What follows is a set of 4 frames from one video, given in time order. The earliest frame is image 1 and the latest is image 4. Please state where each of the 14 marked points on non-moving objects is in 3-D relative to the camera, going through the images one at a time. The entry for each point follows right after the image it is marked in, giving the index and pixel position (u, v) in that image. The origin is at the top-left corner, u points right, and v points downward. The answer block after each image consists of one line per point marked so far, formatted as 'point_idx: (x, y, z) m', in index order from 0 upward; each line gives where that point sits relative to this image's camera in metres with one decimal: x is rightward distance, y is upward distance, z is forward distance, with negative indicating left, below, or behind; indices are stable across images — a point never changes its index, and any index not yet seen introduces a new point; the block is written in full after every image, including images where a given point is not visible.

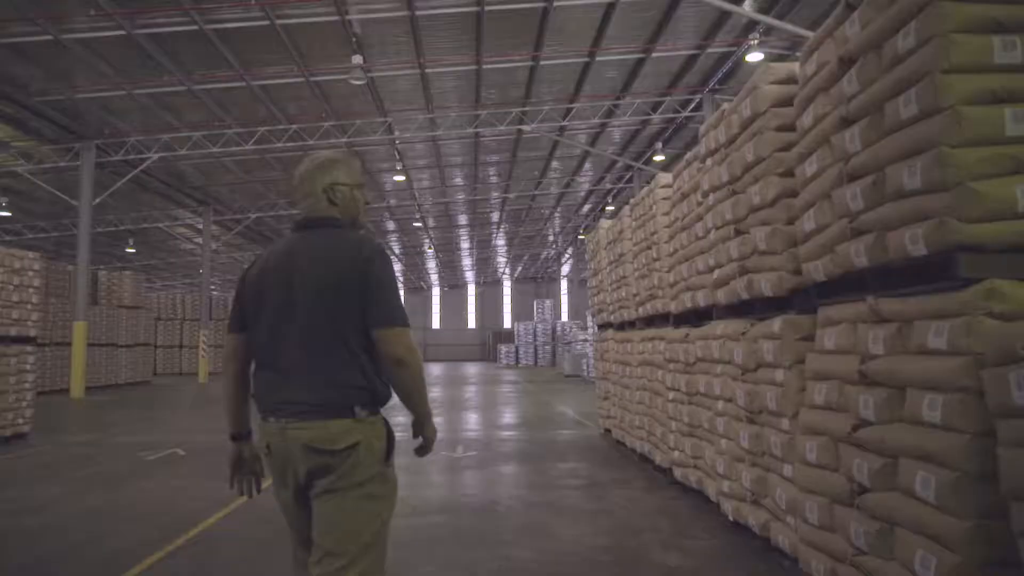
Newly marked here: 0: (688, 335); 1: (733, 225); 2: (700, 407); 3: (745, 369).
0: (+1.5, -0.4, +6.0) m
1: (+1.5, +0.4, +4.7) m
2: (+1.5, -0.9, +5.6) m
3: (+1.5, -0.5, +4.5) m
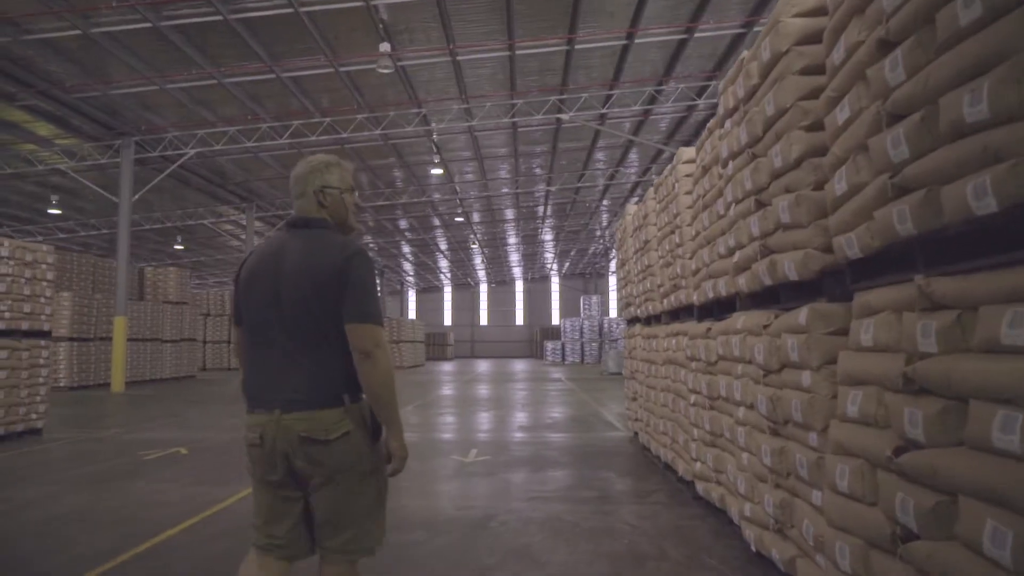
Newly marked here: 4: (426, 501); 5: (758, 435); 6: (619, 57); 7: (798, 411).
0: (+1.4, -0.3, +5.2) m
1: (+1.3, +0.5, +3.9) m
2: (+1.4, -0.8, +4.8) m
3: (+1.3, -0.4, +3.7) m
4: (-0.7, -1.8, +6.2) m
5: (+1.3, -0.8, +3.9) m
6: (+2.7, +5.8, +18.0) m
7: (+1.3, -0.6, +3.3) m
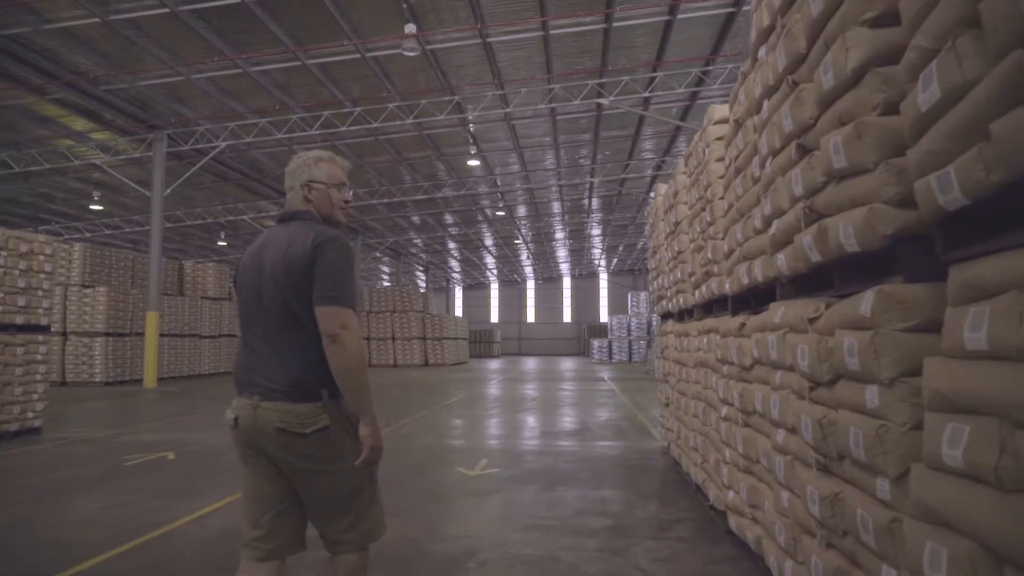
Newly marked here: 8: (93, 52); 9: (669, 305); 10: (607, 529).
0: (+1.3, -0.2, +4.1) m
1: (+1.1, +0.6, +2.8) m
2: (+1.3, -0.7, +3.7) m
3: (+1.1, -0.3, +2.7) m
4: (-0.8, -1.8, +5.3) m
5: (+1.2, -0.7, +2.8) m
6: (+3.5, +5.9, +16.8) m
7: (+1.1, -0.5, +2.2) m
8: (-9.4, +5.3, +16.1) m
9: (+1.6, -0.2, +7.4) m
10: (+0.7, -1.7, +5.0) m
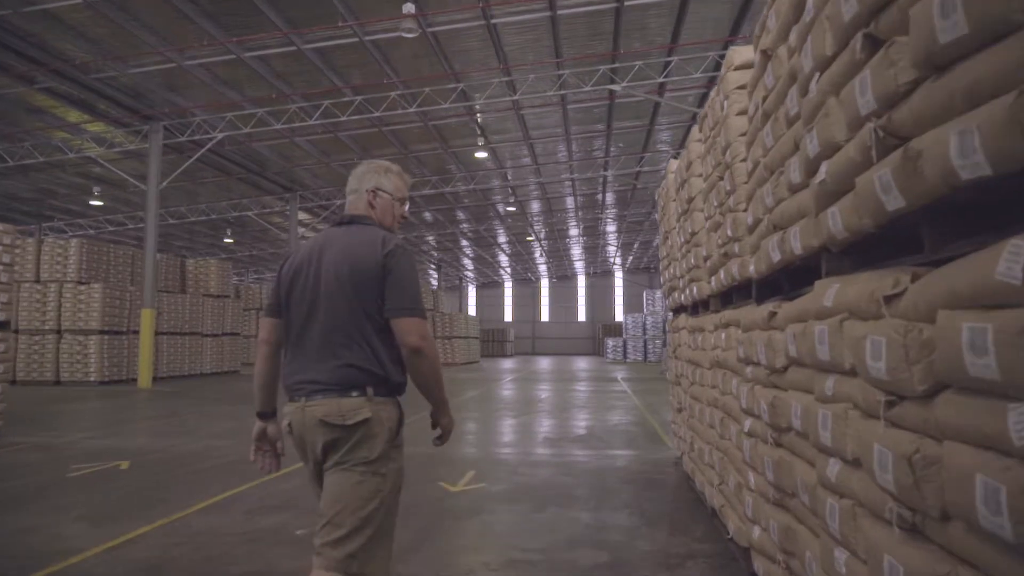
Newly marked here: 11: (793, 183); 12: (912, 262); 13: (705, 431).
0: (+1.2, -0.1, +3.1) m
1: (+0.9, +0.7, +1.9) m
2: (+1.1, -0.7, +2.8) m
3: (+0.9, -0.3, +1.7) m
4: (-0.9, -1.7, +4.4) m
5: (+1.0, -0.6, +1.9) m
6: (+3.6, +6.0, +15.8) m
7: (+0.9, -0.4, +1.3) m
8: (-9.3, +5.4, +15.4) m
9: (+1.5, -0.1, +6.4) m
10: (+0.5, -1.6, +4.1) m
11: (+1.1, +0.4, +2.8) m
12: (+1.1, +0.1, +1.9) m
13: (+1.4, -1.0, +5.2) m
